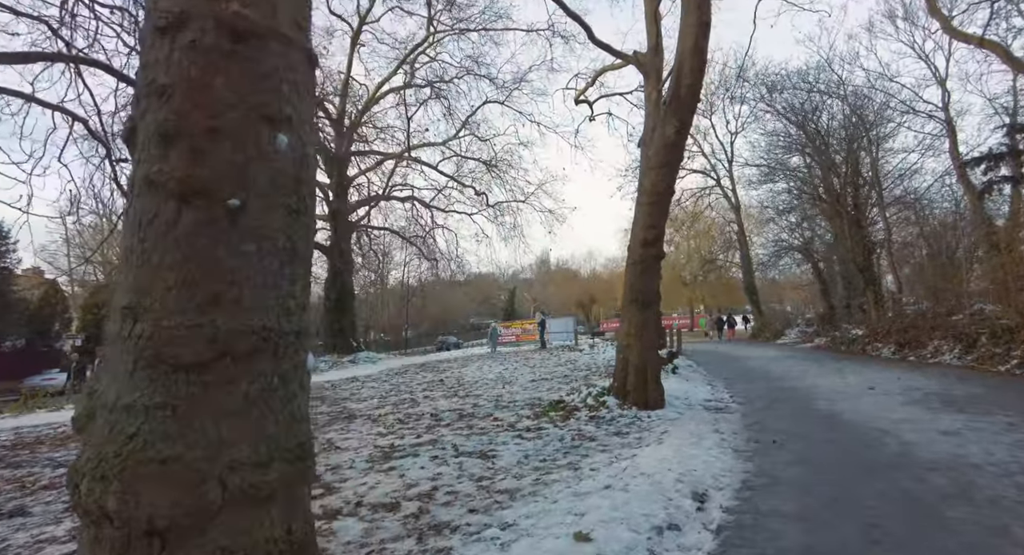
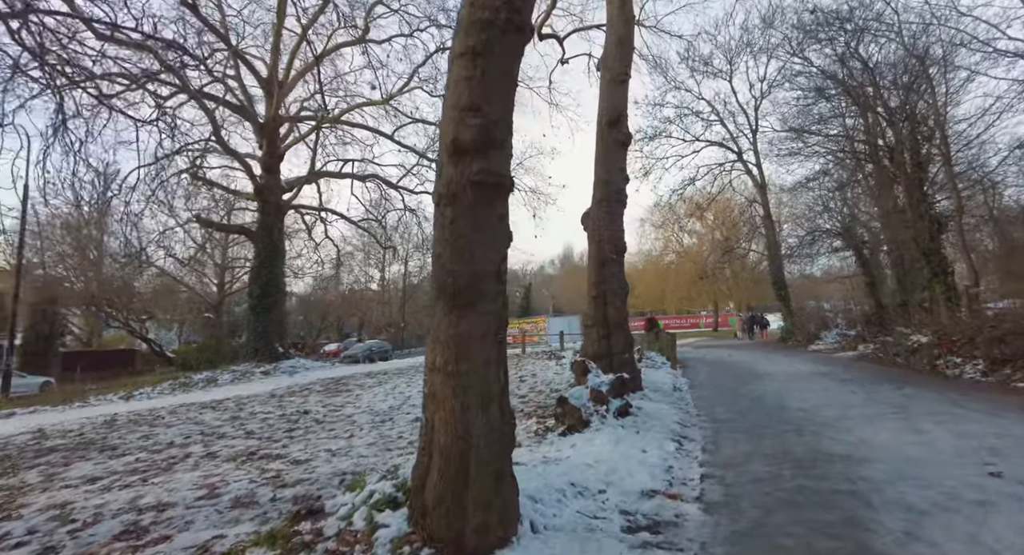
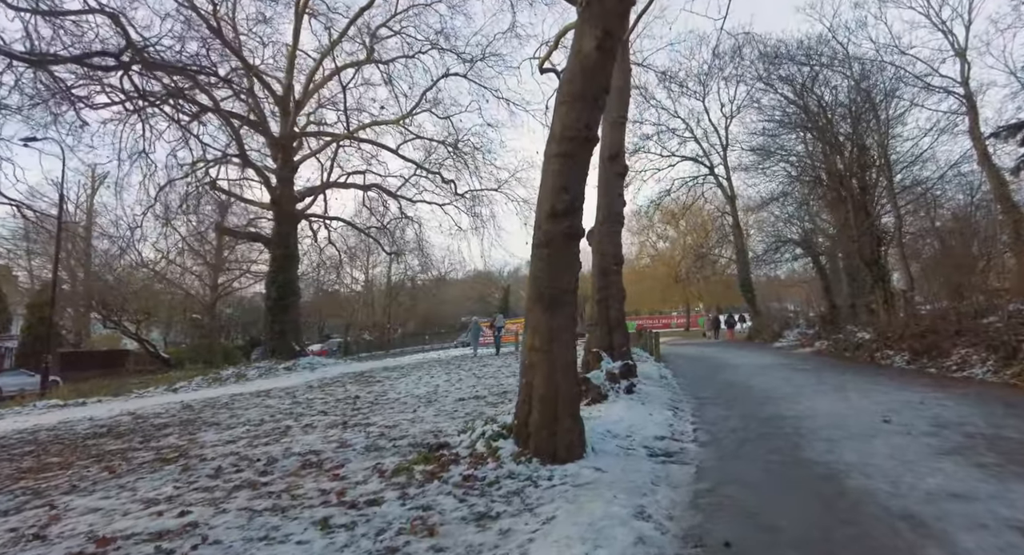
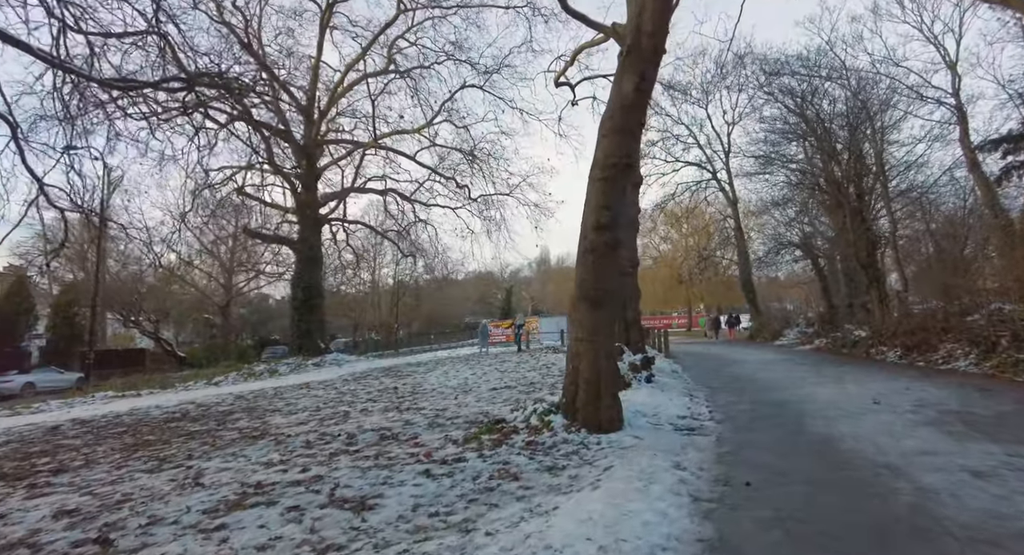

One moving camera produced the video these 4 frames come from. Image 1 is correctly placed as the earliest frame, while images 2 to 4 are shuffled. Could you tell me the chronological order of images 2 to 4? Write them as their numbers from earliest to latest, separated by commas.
4, 3, 2
